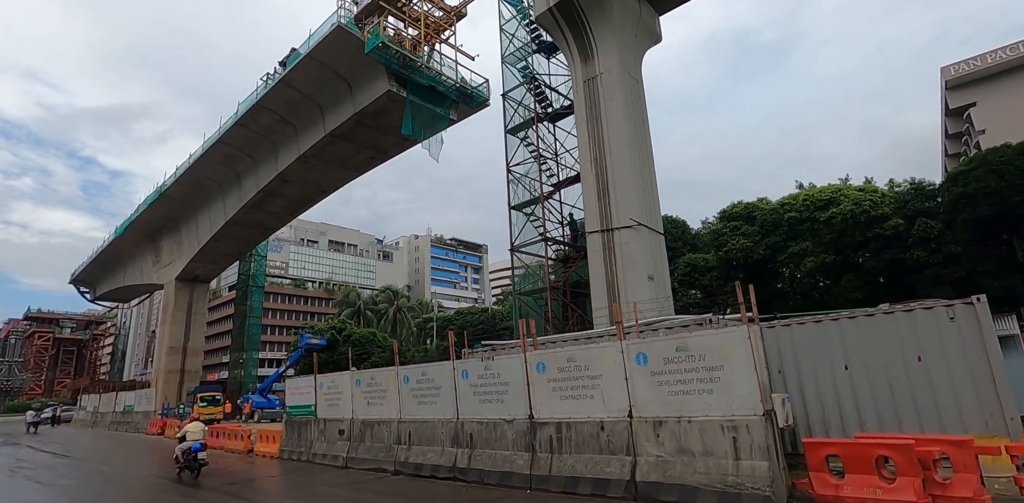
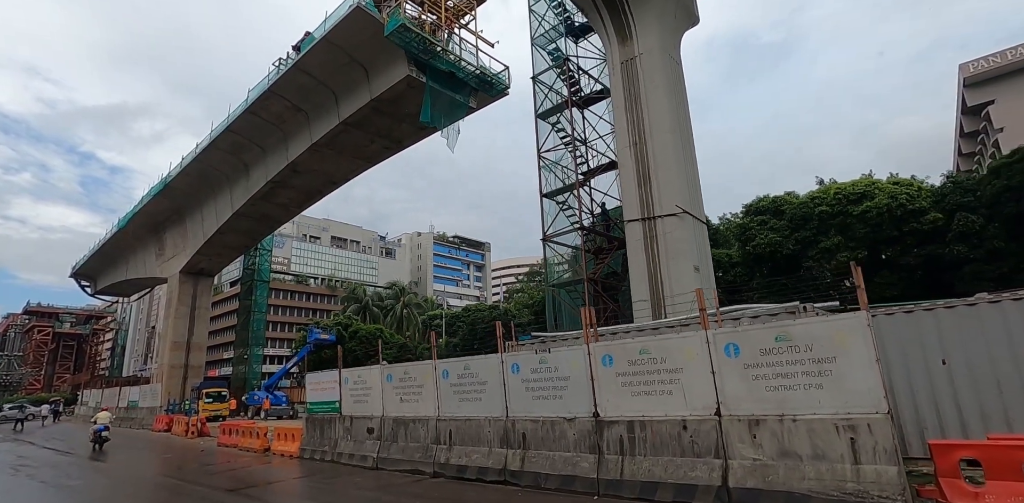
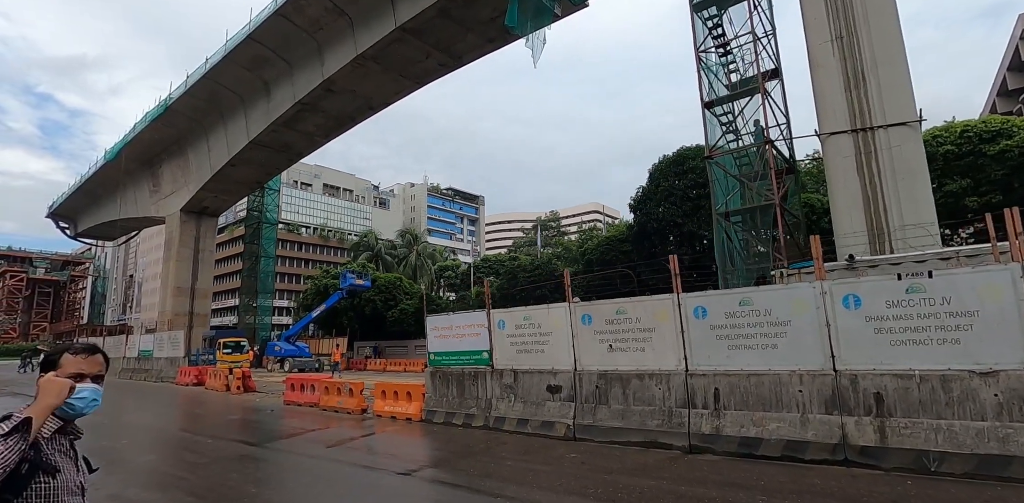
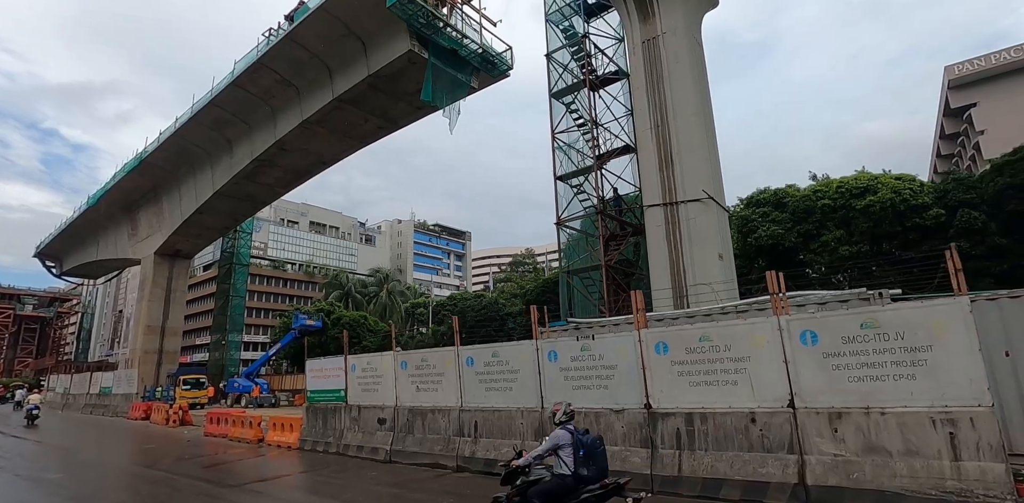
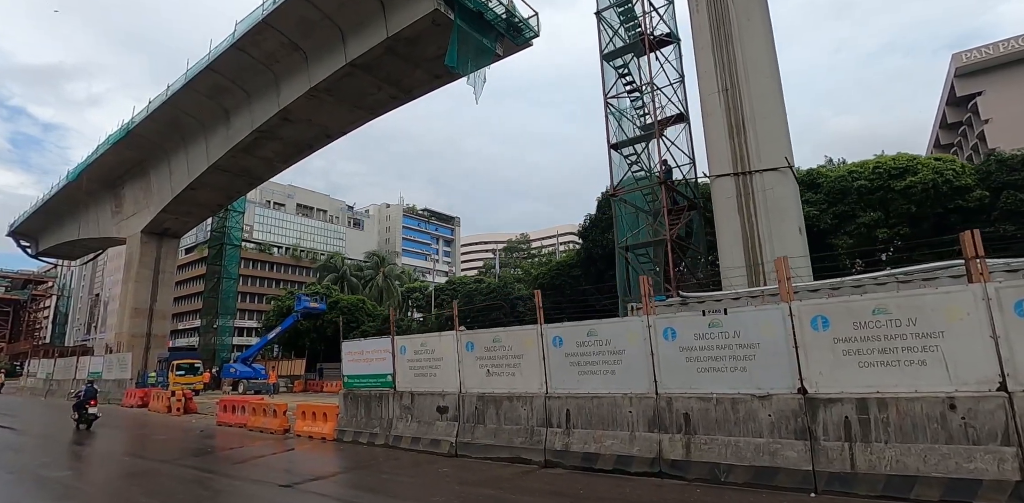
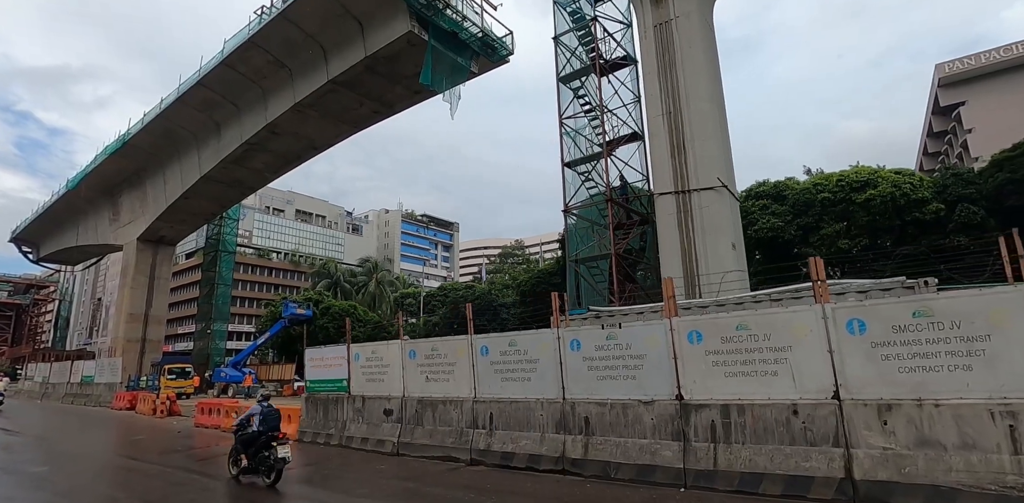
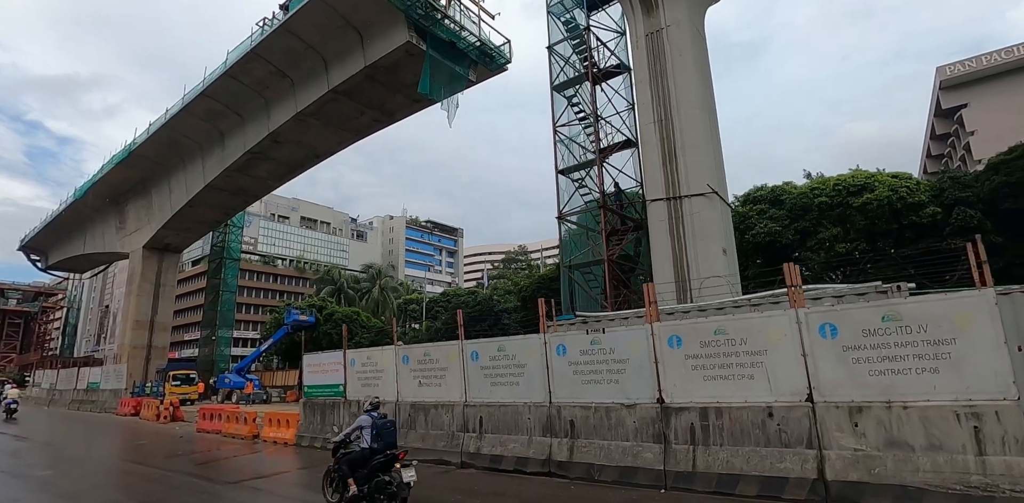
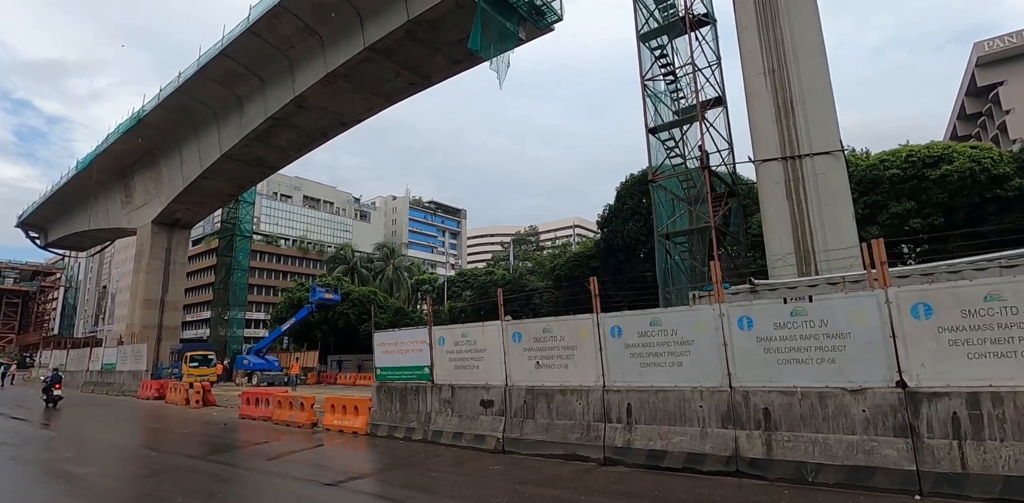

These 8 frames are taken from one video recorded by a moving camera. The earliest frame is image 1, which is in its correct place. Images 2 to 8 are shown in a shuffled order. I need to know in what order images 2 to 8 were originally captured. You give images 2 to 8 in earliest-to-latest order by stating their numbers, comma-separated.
2, 4, 7, 6, 5, 8, 3
